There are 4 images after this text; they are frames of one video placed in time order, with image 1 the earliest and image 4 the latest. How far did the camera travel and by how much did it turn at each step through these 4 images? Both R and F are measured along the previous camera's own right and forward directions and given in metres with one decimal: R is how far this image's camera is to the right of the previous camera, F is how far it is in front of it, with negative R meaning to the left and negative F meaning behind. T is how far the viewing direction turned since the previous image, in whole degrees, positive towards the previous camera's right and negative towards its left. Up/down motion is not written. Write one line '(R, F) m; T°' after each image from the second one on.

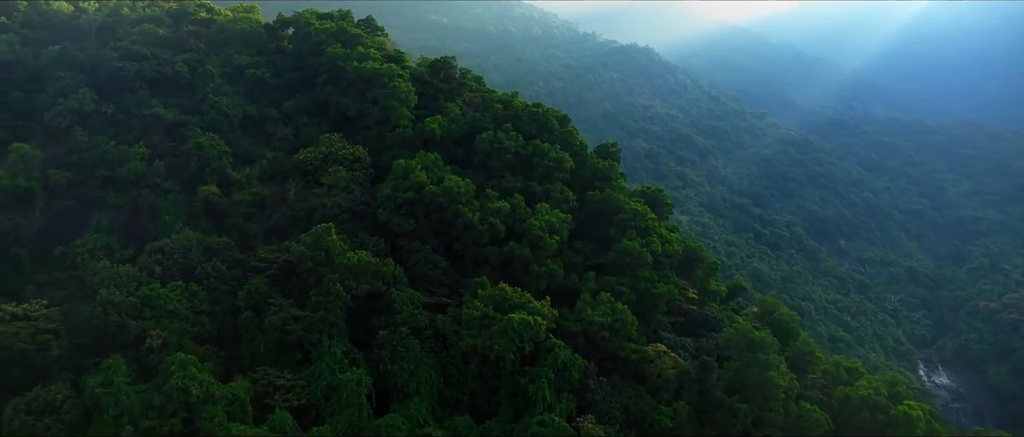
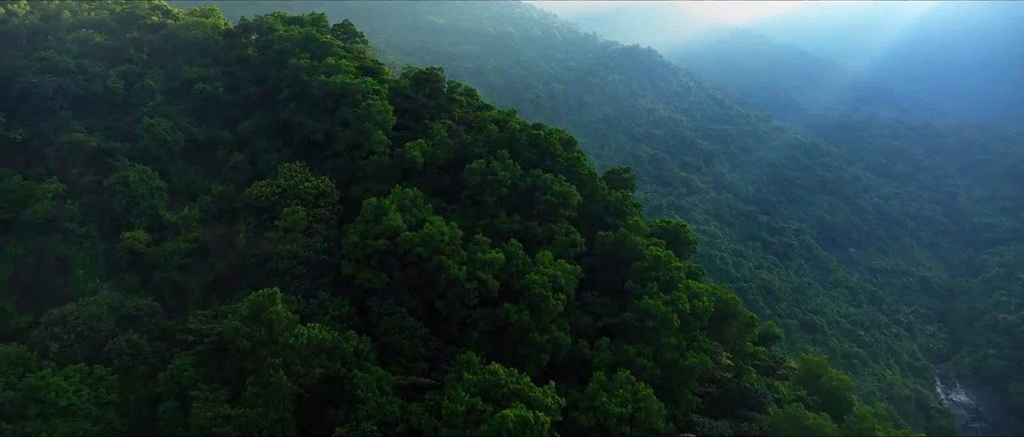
(+0.1, +2.3) m; 0°
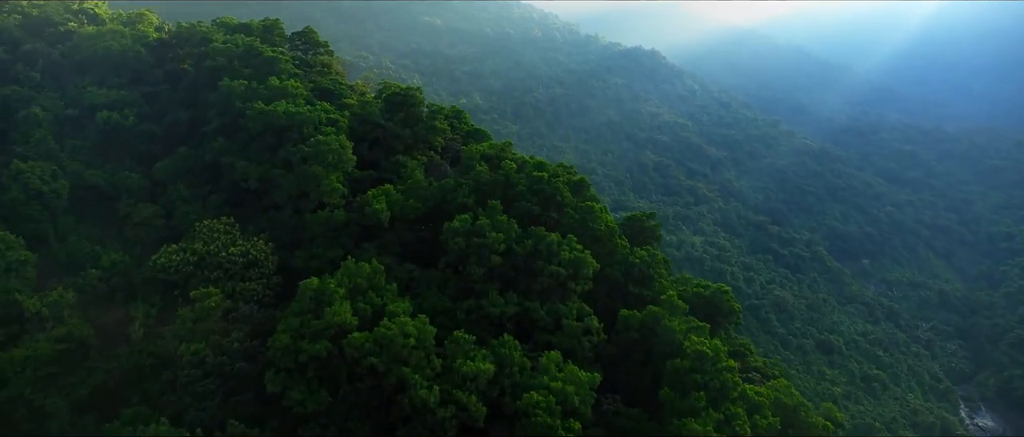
(+0.1, +2.8) m; 0°
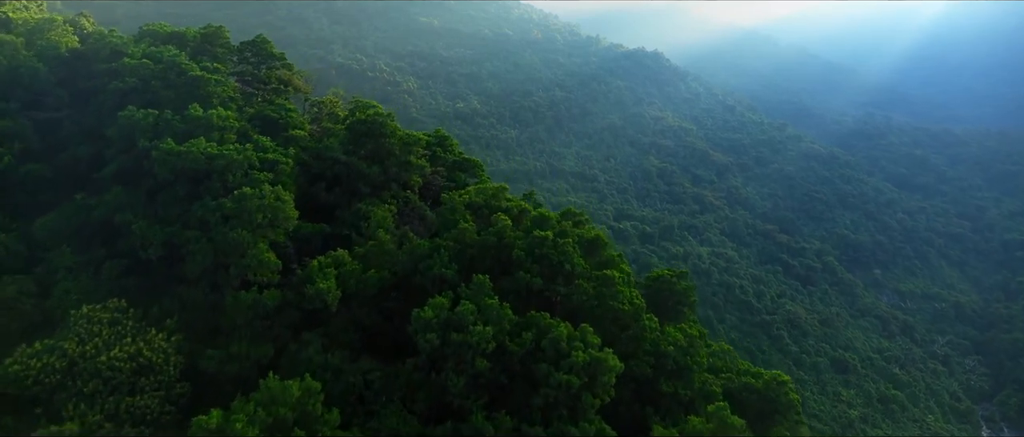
(+0.1, +2.4) m; 0°
